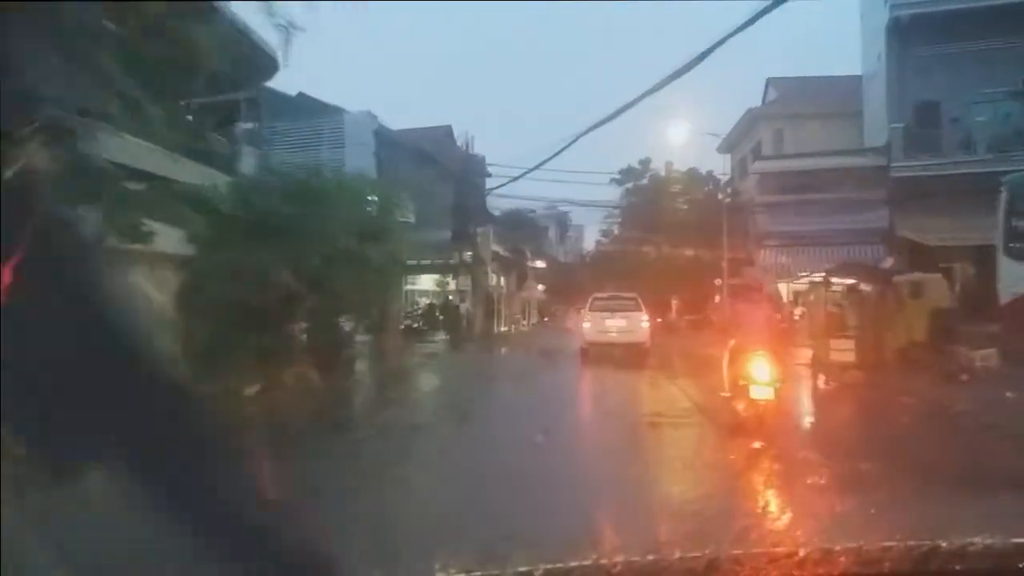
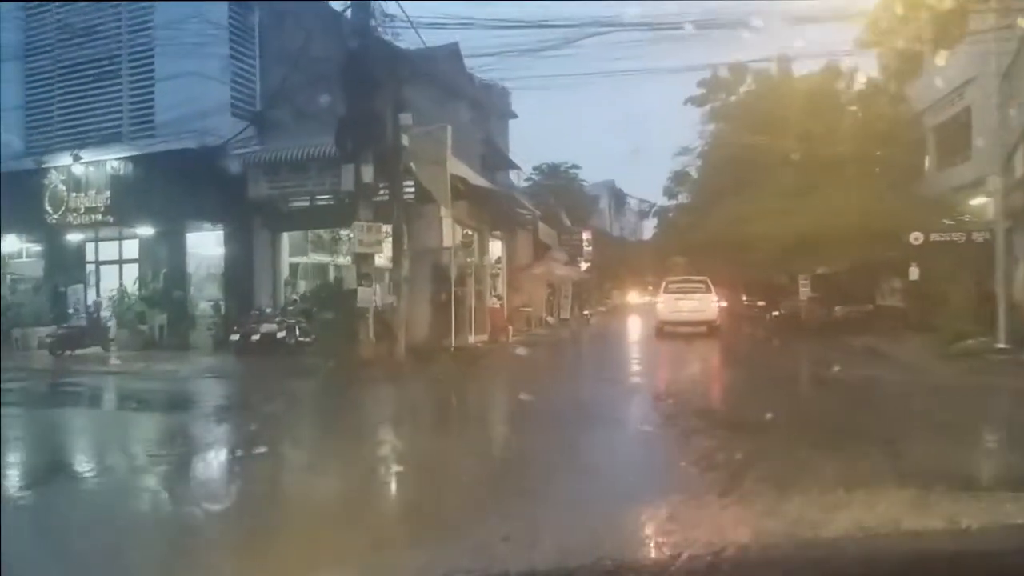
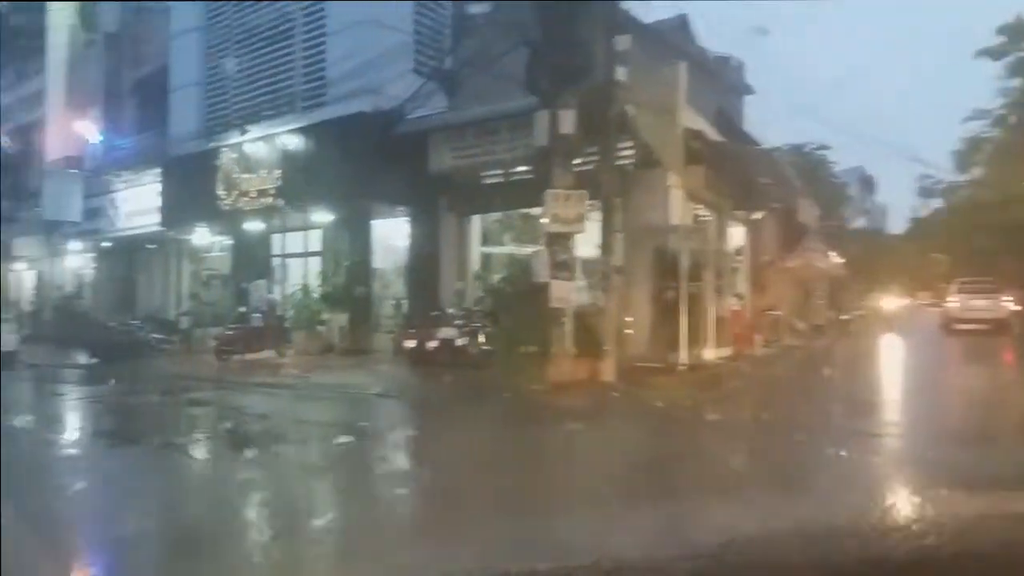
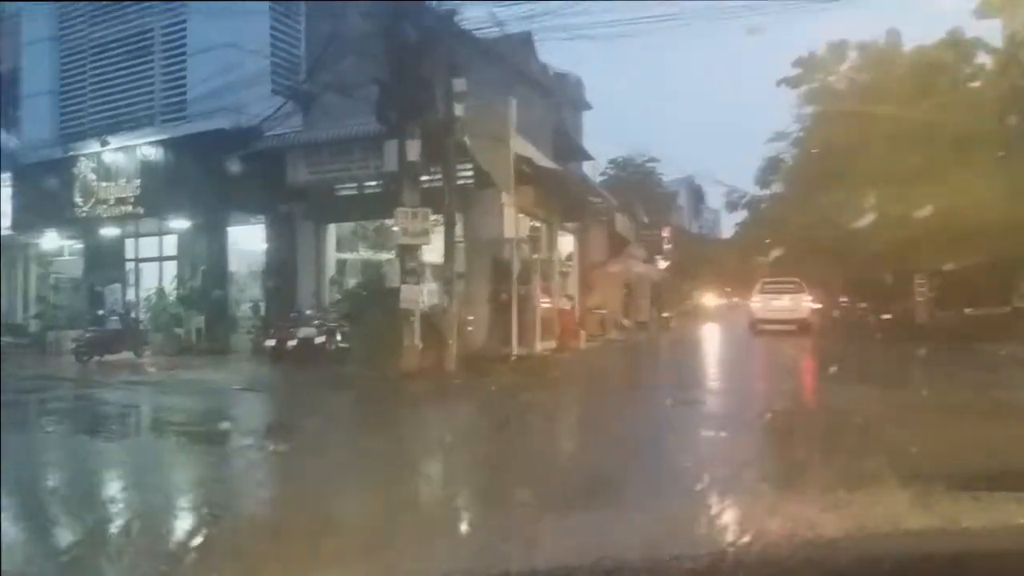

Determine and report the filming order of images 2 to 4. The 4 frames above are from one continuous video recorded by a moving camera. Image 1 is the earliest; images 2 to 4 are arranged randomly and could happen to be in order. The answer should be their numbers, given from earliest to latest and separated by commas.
2, 4, 3
